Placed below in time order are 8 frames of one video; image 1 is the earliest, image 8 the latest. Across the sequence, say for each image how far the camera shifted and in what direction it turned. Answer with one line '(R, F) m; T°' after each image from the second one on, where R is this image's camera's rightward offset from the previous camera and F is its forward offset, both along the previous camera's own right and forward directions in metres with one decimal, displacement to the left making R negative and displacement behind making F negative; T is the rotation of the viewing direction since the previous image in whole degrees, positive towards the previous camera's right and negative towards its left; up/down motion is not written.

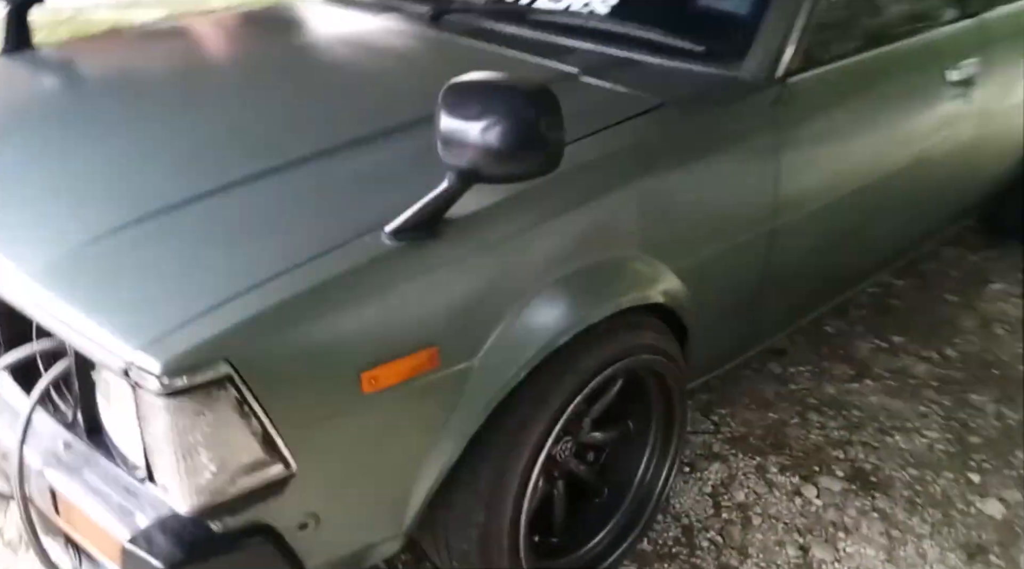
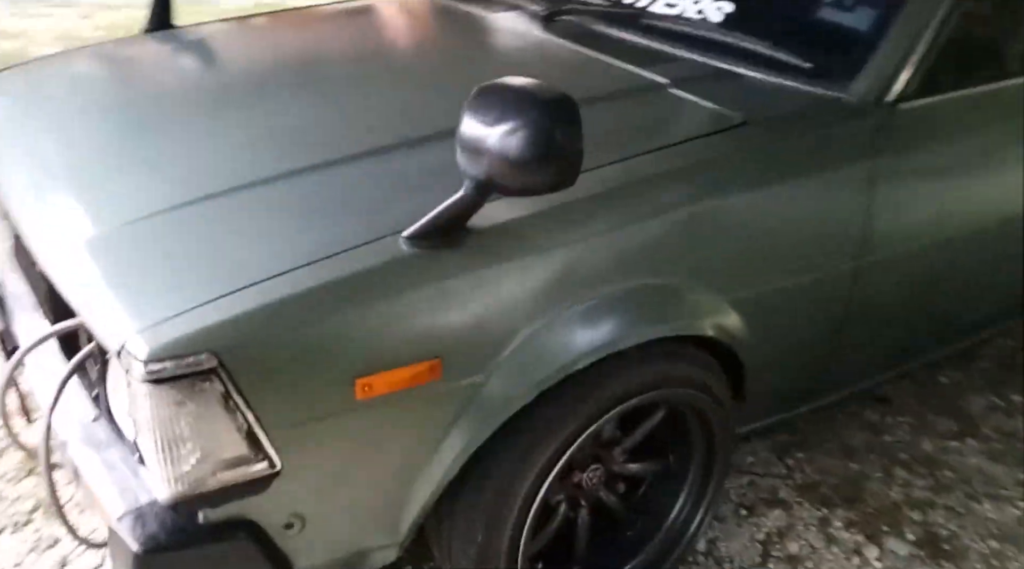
(+0.2, +0.1) m; -10°
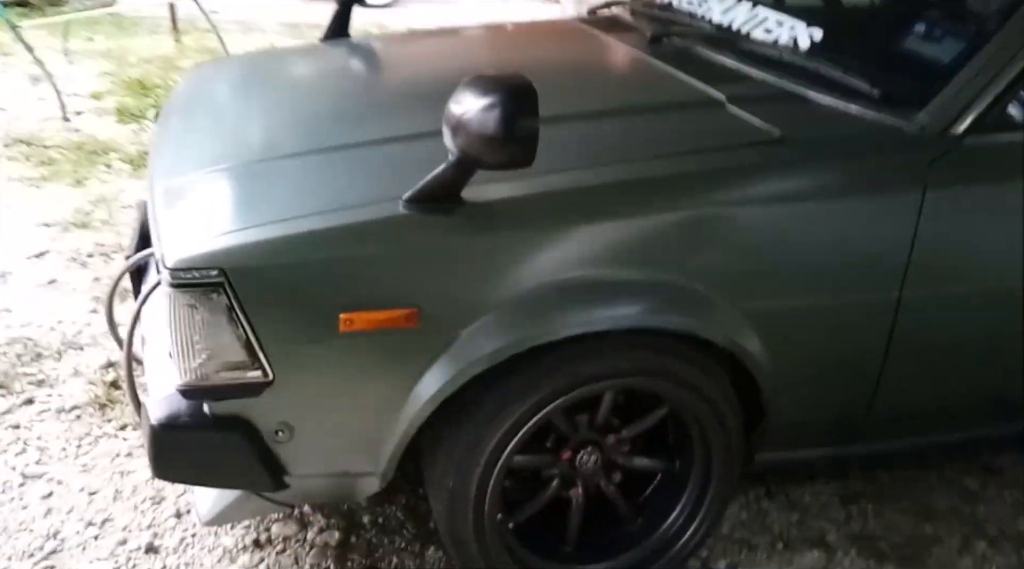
(+0.5, -0.1) m; -19°
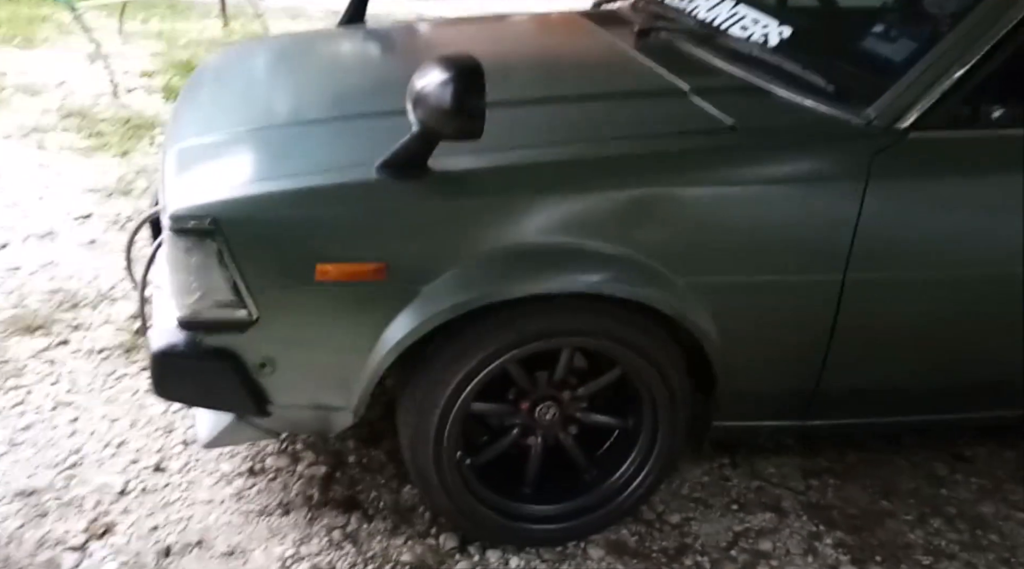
(+0.2, -0.2) m; -3°
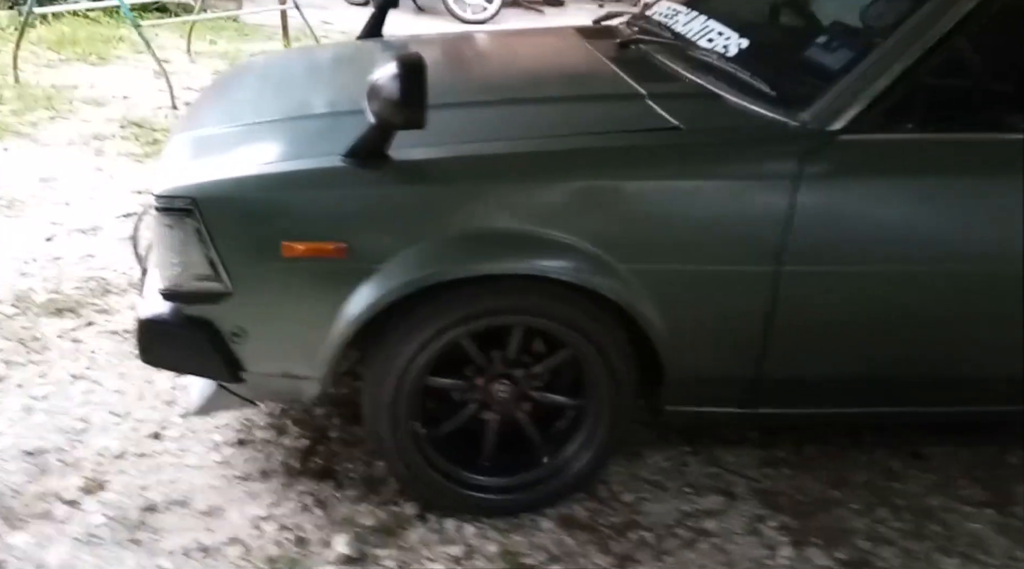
(+0.3, -0.1) m; -5°
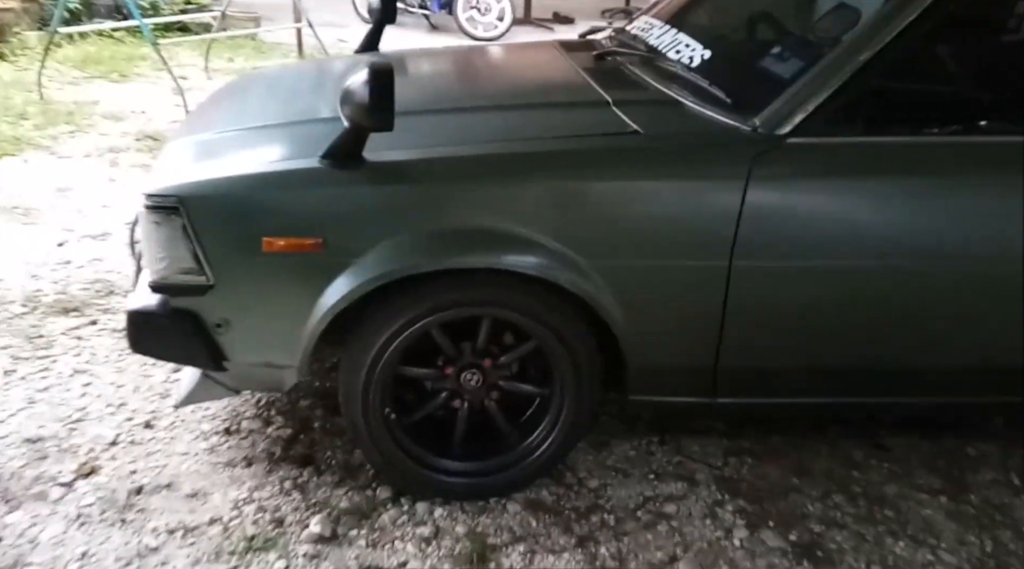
(+0.1, -0.1) m; -2°
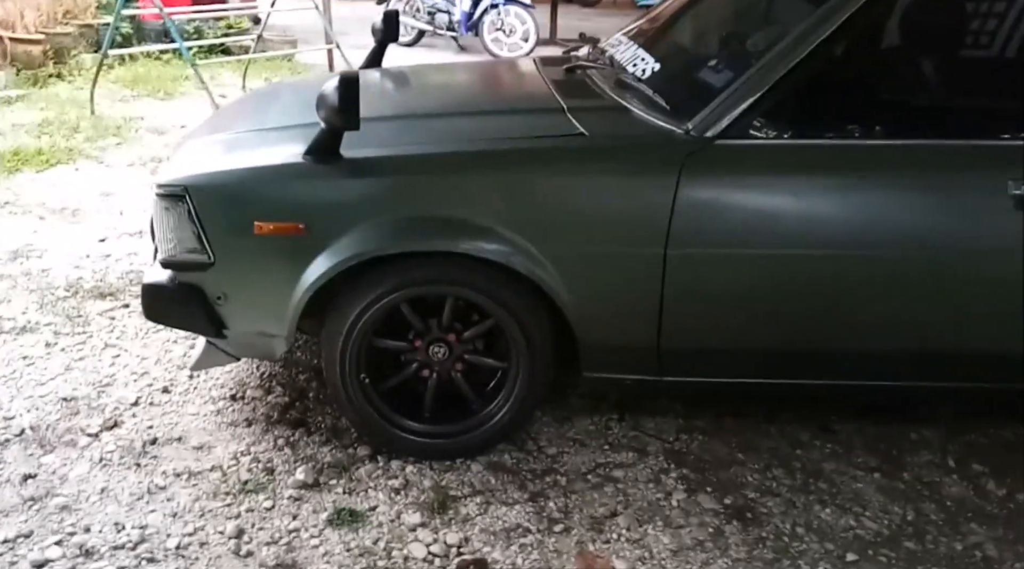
(+0.2, -0.3) m; -3°
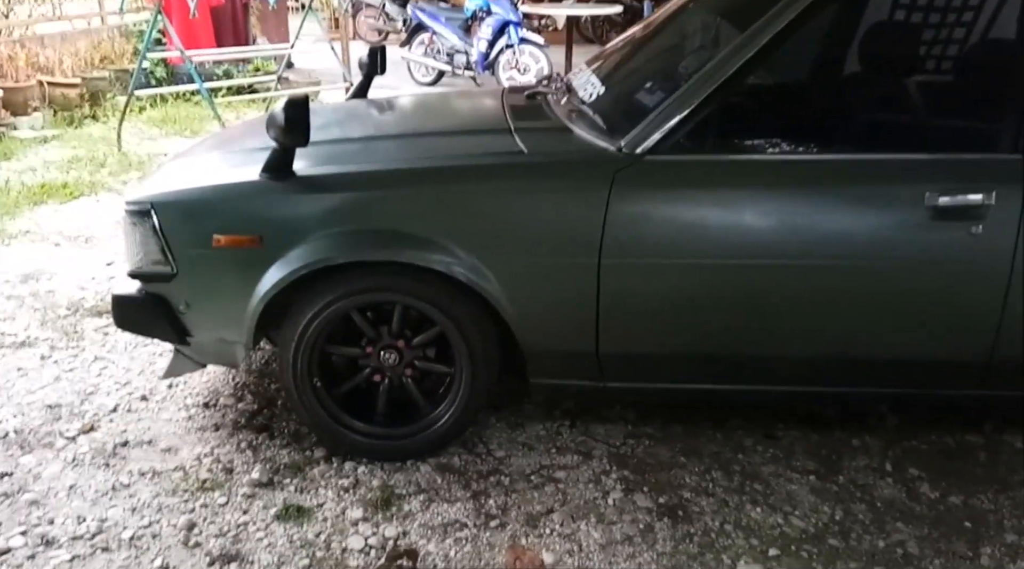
(+0.3, -0.1) m; -3°
